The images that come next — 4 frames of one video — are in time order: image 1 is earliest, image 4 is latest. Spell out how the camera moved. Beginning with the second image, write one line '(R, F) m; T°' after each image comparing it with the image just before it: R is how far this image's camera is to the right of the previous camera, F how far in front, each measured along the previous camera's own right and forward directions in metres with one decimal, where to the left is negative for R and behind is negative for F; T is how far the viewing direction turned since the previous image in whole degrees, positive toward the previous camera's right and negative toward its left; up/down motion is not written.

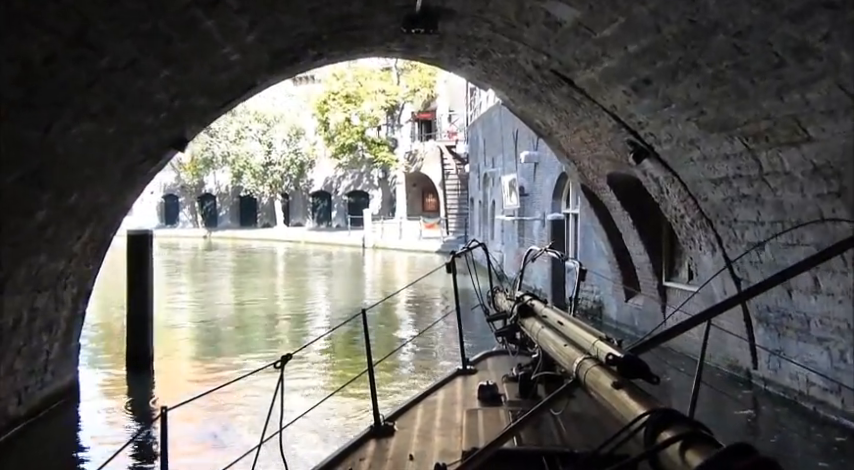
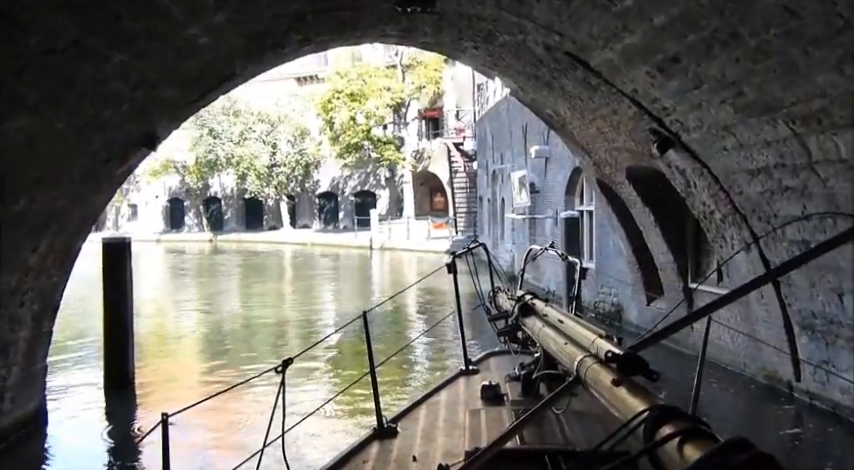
(+0.1, +0.6) m; -1°
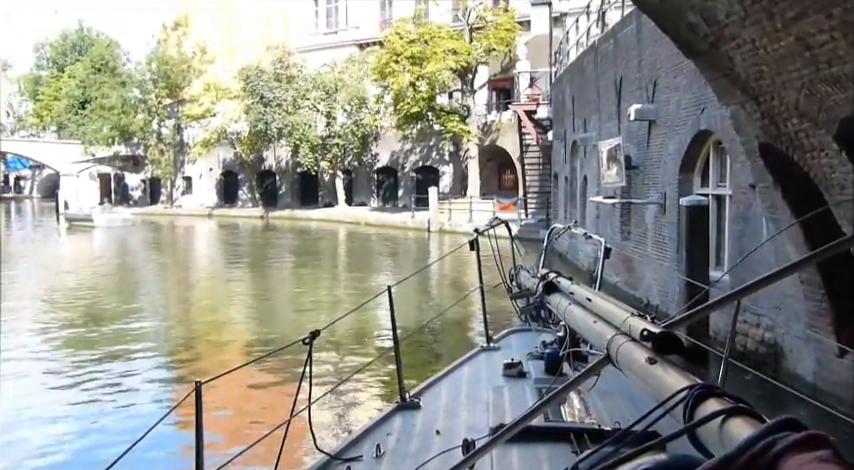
(+0.2, +3.1) m; -5°
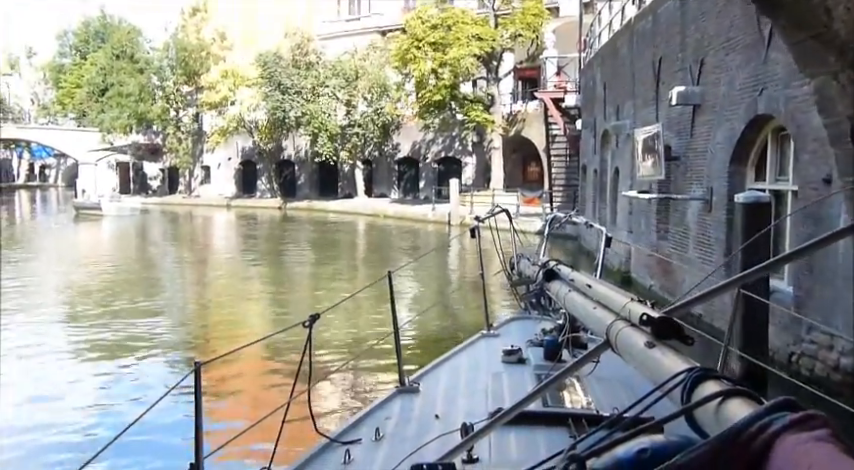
(+0.1, +1.0) m; -2°
